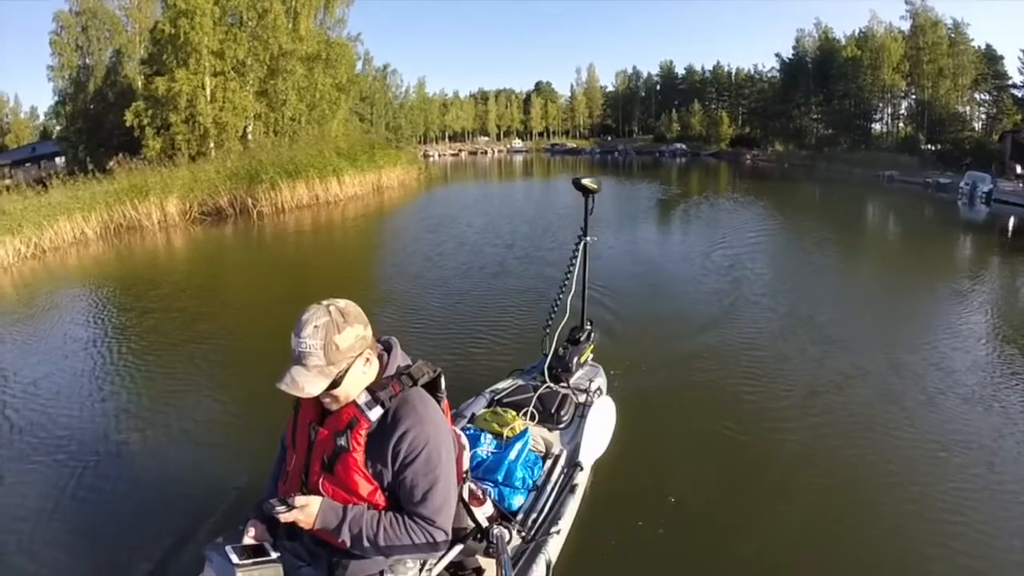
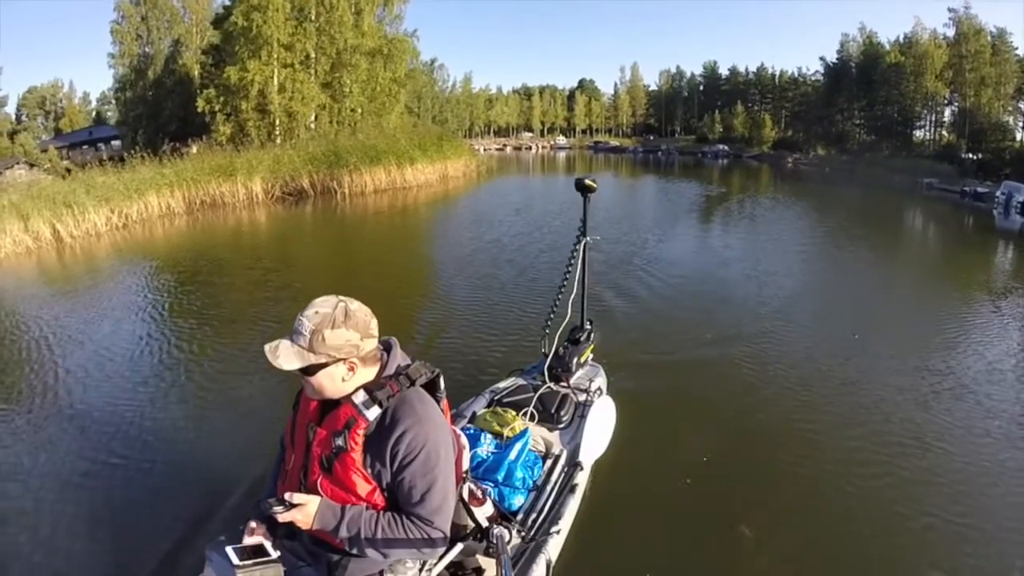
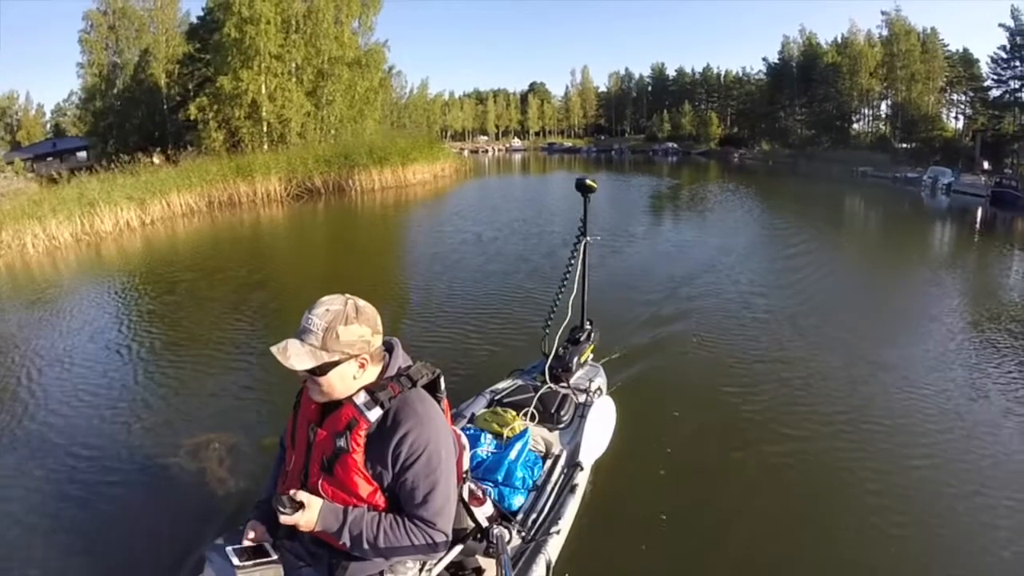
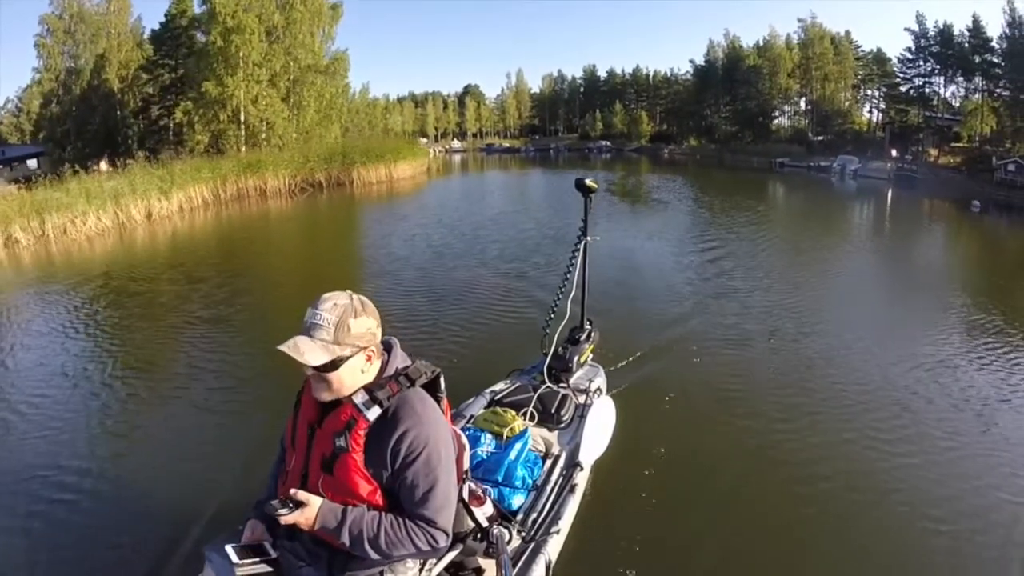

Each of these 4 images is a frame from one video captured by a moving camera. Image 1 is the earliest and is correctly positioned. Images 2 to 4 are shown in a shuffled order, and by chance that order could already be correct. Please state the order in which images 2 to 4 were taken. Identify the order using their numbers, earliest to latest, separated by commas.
2, 3, 4
